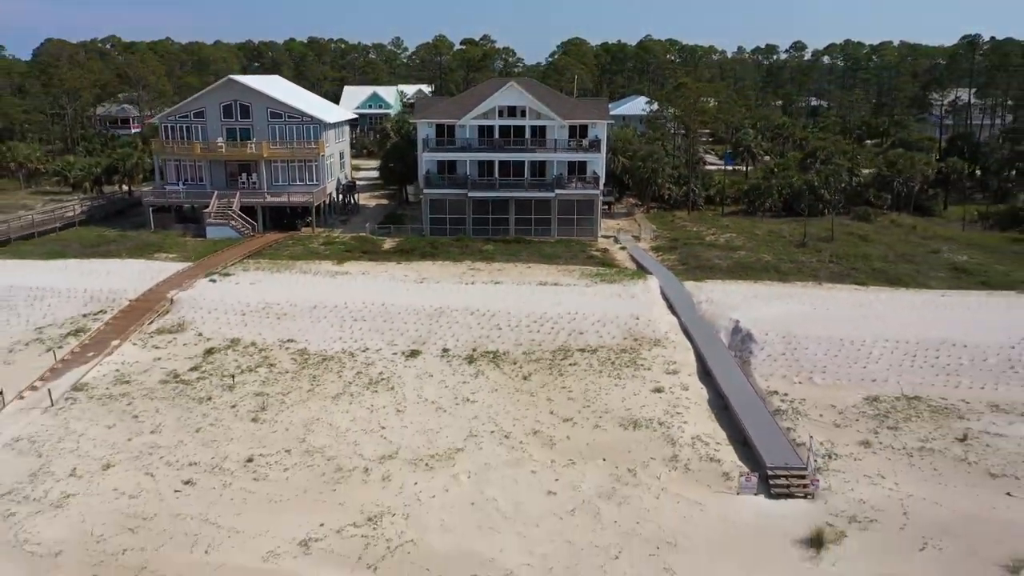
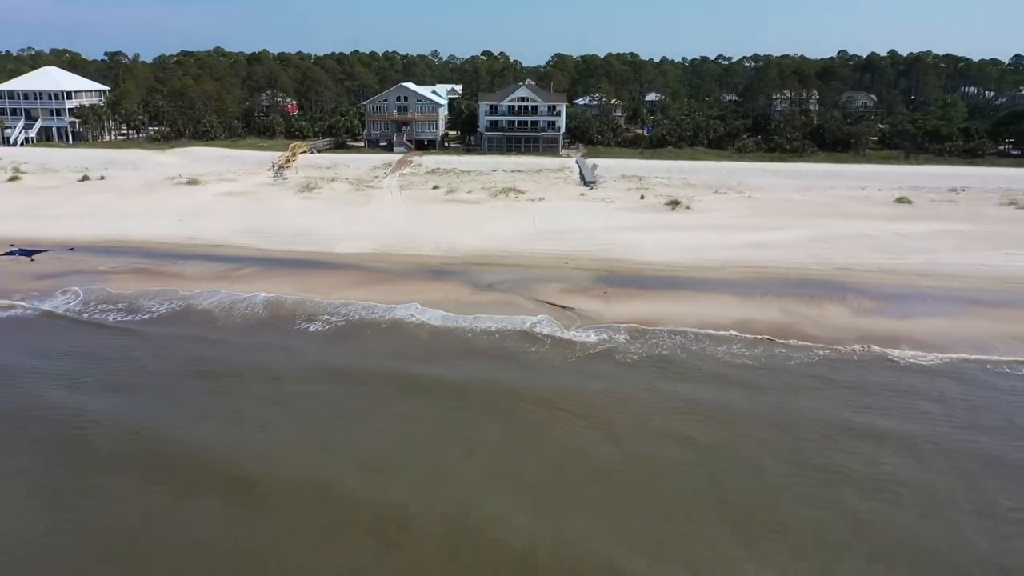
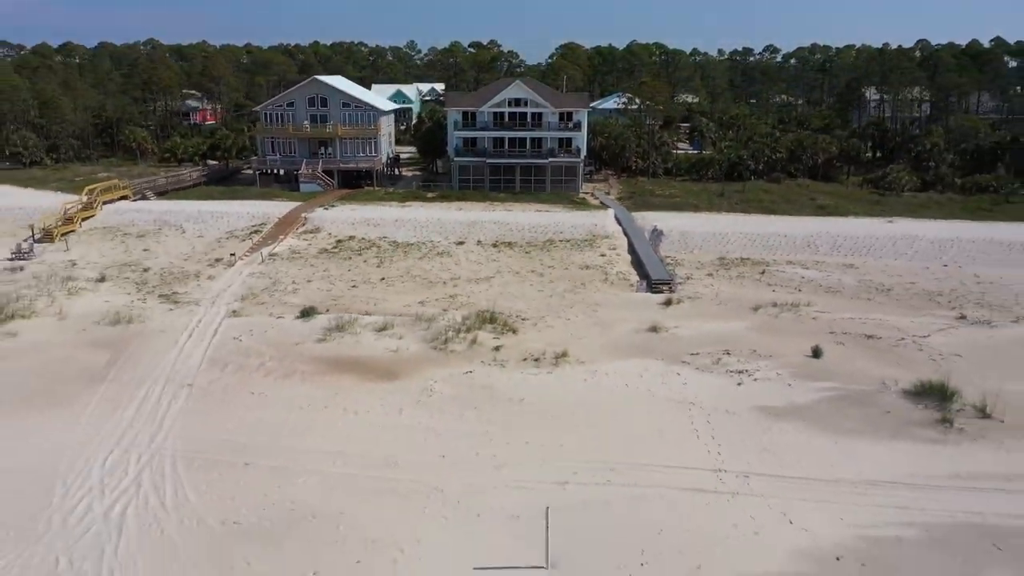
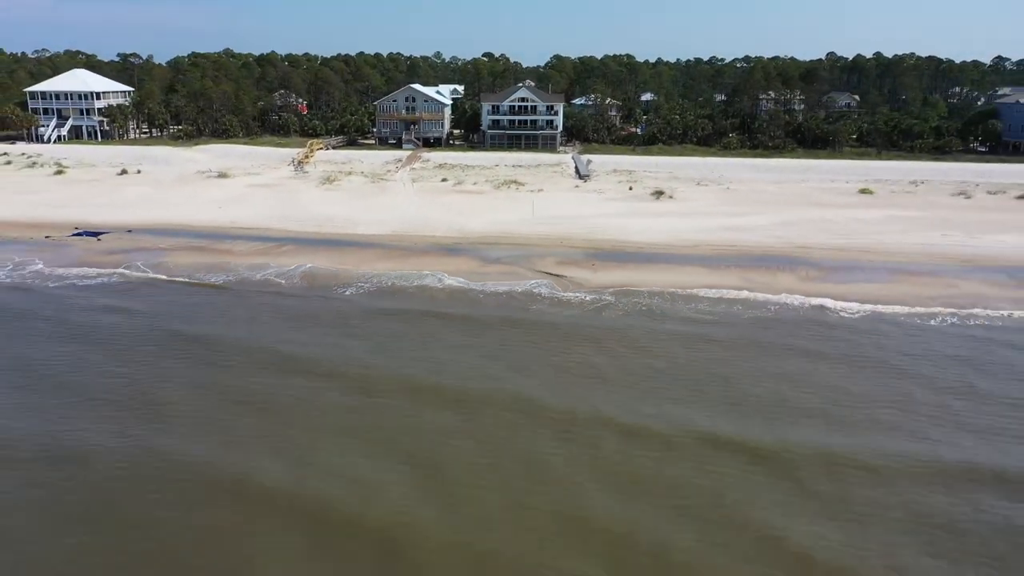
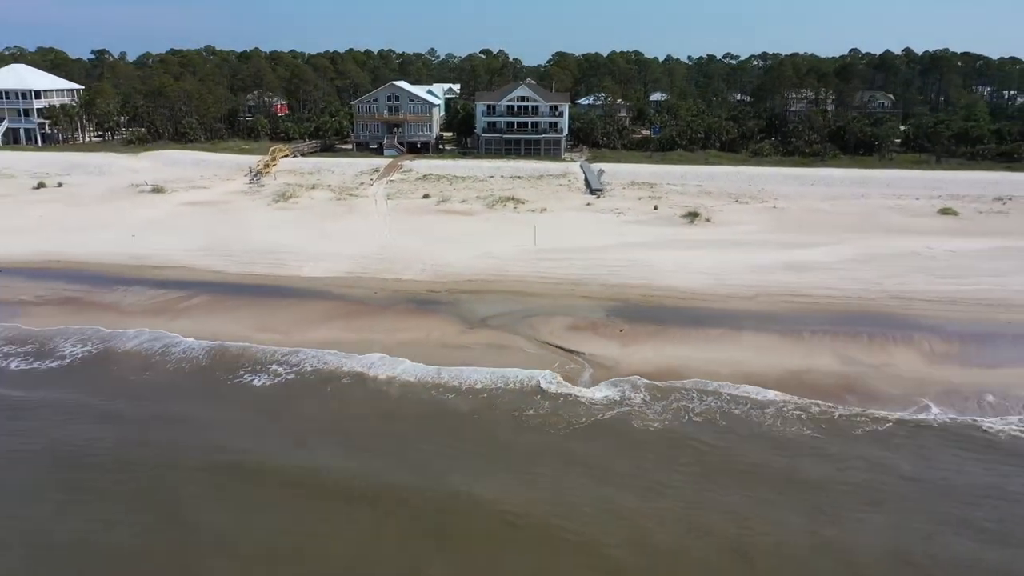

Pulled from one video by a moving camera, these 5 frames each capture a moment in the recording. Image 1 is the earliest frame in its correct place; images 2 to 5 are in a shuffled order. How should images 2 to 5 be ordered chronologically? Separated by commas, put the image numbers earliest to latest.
3, 5, 2, 4
